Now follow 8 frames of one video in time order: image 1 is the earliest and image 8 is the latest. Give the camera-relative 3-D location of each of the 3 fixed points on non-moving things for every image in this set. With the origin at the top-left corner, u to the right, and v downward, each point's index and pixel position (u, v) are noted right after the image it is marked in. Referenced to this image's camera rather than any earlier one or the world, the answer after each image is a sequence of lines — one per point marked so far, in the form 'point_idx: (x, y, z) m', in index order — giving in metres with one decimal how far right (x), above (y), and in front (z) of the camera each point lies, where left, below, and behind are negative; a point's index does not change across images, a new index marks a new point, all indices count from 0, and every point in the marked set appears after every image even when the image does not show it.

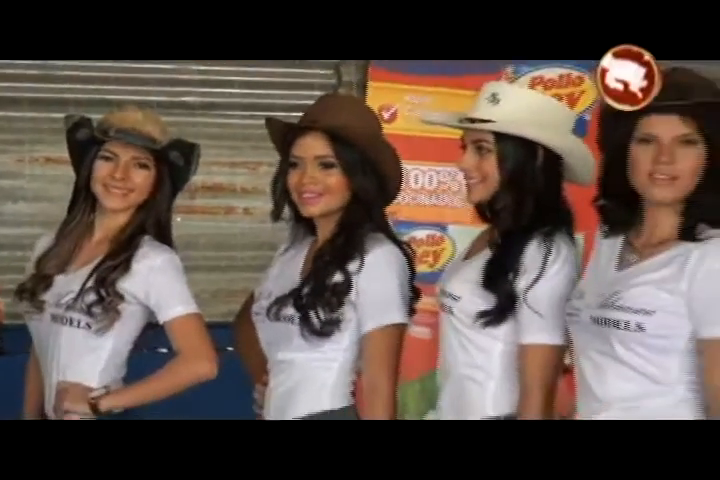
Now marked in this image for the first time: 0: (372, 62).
0: (0.0, +0.3, +1.7) m
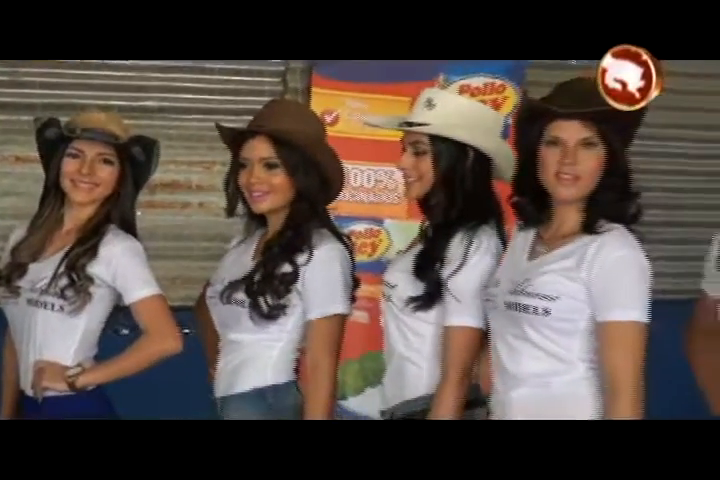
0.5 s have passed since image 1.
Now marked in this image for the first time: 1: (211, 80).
0: (-0.1, +0.3, +1.8) m
1: (-0.3, +0.3, +1.9) m
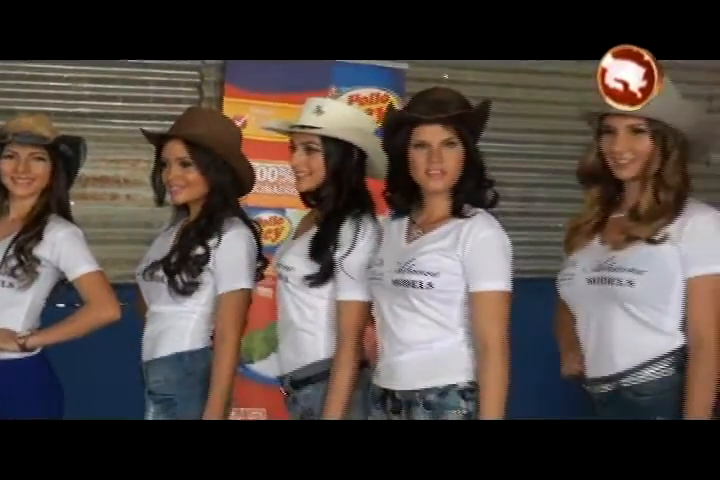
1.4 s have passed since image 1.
0: (-0.3, +0.4, +2.1) m
1: (-0.5, +0.3, +2.2) m
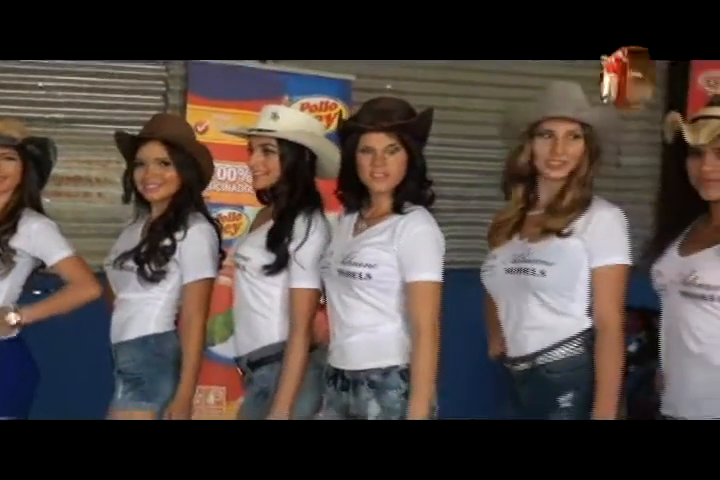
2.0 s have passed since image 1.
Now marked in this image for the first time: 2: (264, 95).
0: (-0.4, +0.4, +2.4) m
1: (-0.6, +0.4, +2.4) m
2: (-0.2, +0.4, +2.4) m
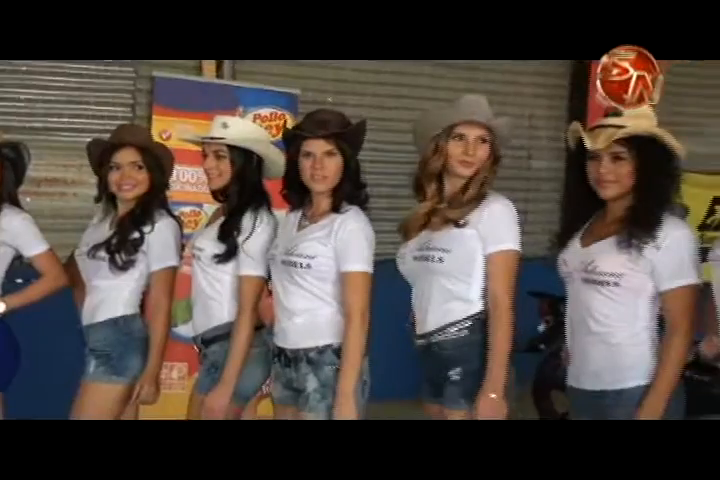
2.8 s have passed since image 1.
0: (-0.6, +0.4, +2.7) m
1: (-0.8, +0.4, +2.7) m
2: (-0.4, +0.4, +2.7) m
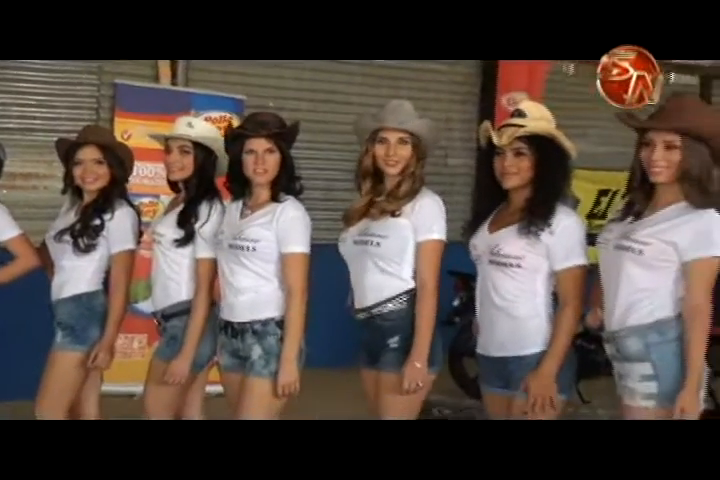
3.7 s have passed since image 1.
0: (-0.8, +0.4, +3.1) m
1: (-1.0, +0.4, +3.1) m
2: (-0.6, +0.4, +3.1) m
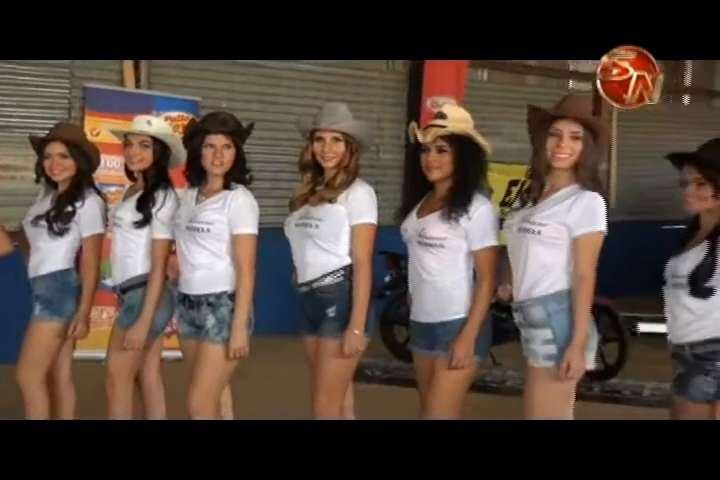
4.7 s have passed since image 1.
0: (-1.0, +0.5, +3.5) m
1: (-1.2, +0.5, +3.5) m
2: (-0.8, +0.5, +3.5) m
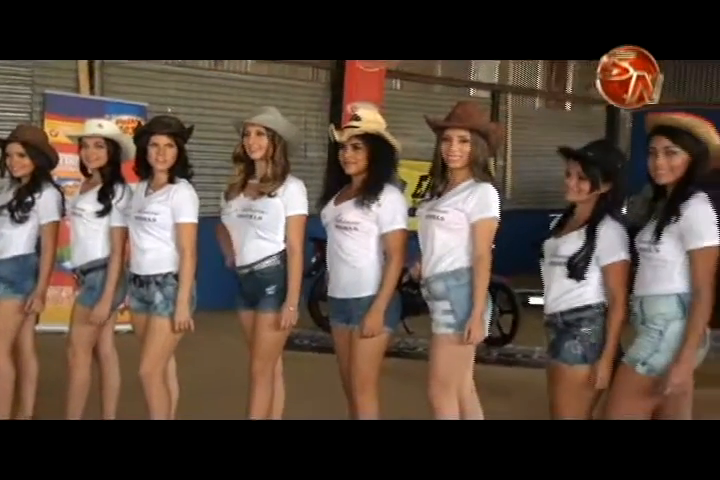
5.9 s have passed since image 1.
0: (-1.3, +0.5, +3.9) m
1: (-1.5, +0.5, +3.9) m
2: (-1.1, +0.5, +3.9) m
